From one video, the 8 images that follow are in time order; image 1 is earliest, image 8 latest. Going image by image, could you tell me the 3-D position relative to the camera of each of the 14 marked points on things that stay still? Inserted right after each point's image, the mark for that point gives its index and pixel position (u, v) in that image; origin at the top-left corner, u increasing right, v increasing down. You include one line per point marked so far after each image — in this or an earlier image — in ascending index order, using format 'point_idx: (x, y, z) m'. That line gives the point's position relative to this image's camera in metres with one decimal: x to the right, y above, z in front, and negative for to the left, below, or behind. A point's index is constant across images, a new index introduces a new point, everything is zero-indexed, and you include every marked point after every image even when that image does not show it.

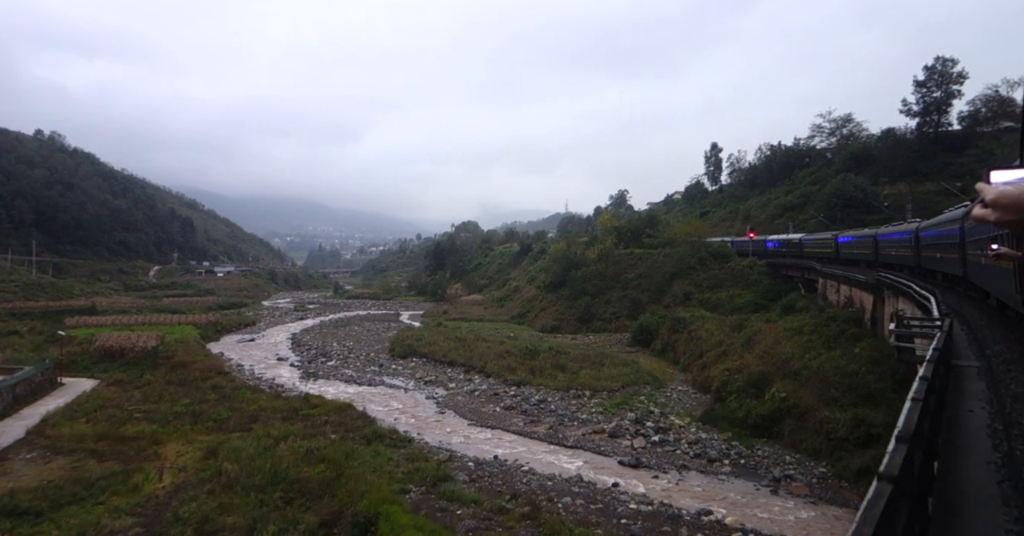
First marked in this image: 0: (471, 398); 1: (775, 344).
0: (-1.3, -4.3, +17.9) m
1: (+9.2, -2.7, +19.3) m
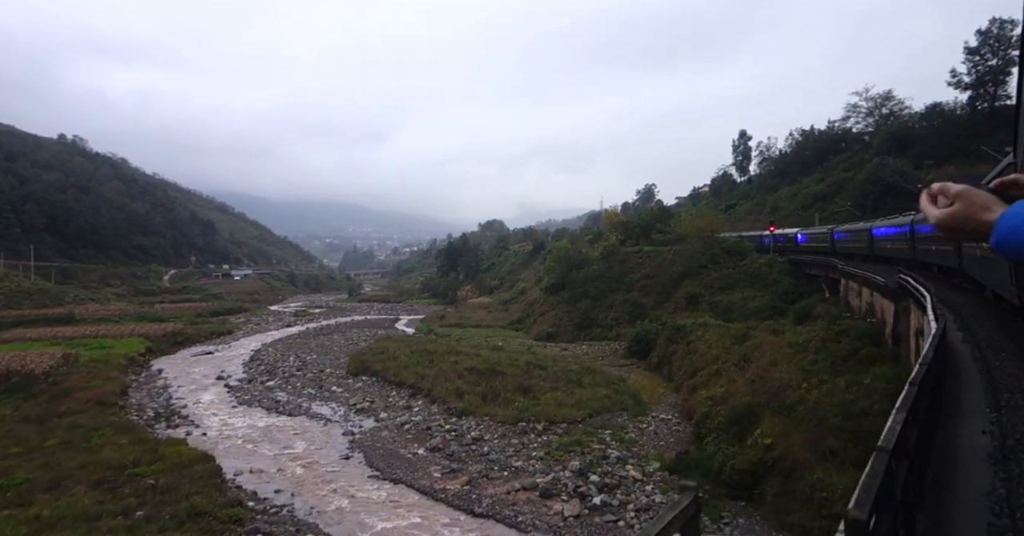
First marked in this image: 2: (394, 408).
0: (-3.1, -4.6, +14.9) m
1: (+7.4, -2.8, +15.7) m
2: (-3.8, -4.5, +17.3) m
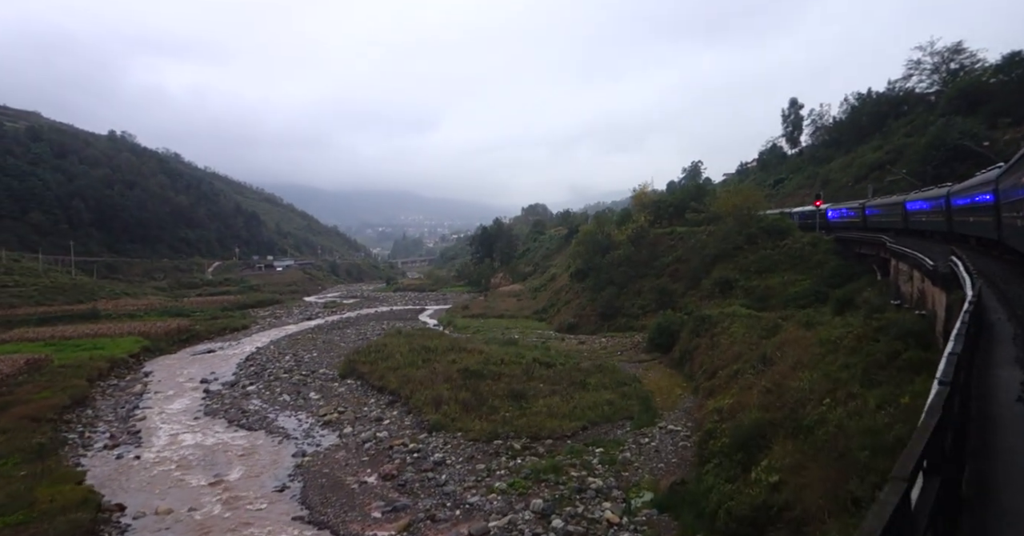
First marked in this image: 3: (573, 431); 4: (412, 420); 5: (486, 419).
0: (-3.8, -4.5, +13.1) m
1: (+6.7, -2.5, +12.9) m
2: (-4.3, -4.4, +15.5) m
3: (+1.7, -4.4, +14.8) m
4: (-2.8, -4.3, +15.2) m
5: (-0.7, -4.2, +15.2) m
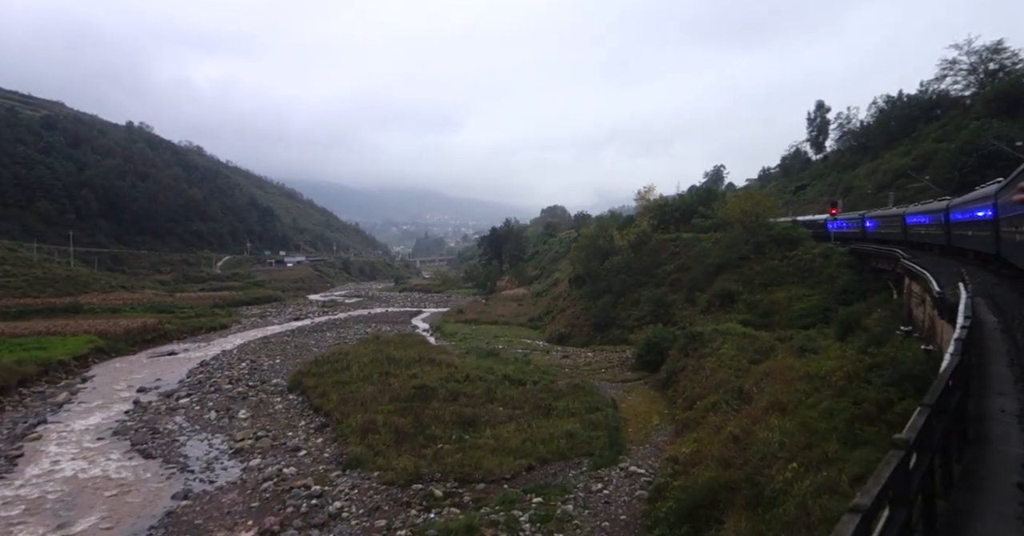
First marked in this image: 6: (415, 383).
0: (-5.5, -4.7, +11.1) m
1: (+5.0, -2.9, +10.6) m
2: (-5.9, -4.6, +13.5) m
3: (0.0, -4.7, +12.6) m
4: (-4.4, -4.5, +13.2) m
5: (-2.3, -4.5, +13.1) m
6: (-3.5, -4.1, +19.5) m
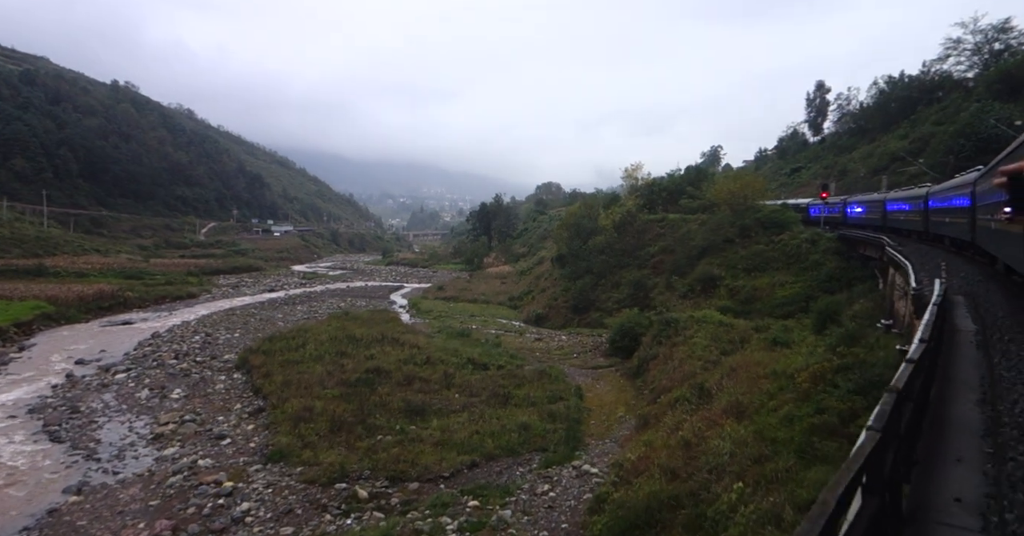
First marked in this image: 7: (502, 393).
0: (-6.8, -4.2, +10.0) m
1: (+3.8, -2.7, +9.5) m
2: (-7.1, -3.9, +12.4) m
3: (-1.3, -4.3, +11.6) m
4: (-5.7, -3.9, +12.1) m
5: (-3.6, -3.9, +12.1) m
6: (-4.8, -3.3, +18.4) m
7: (-0.3, -4.0, +17.1) m
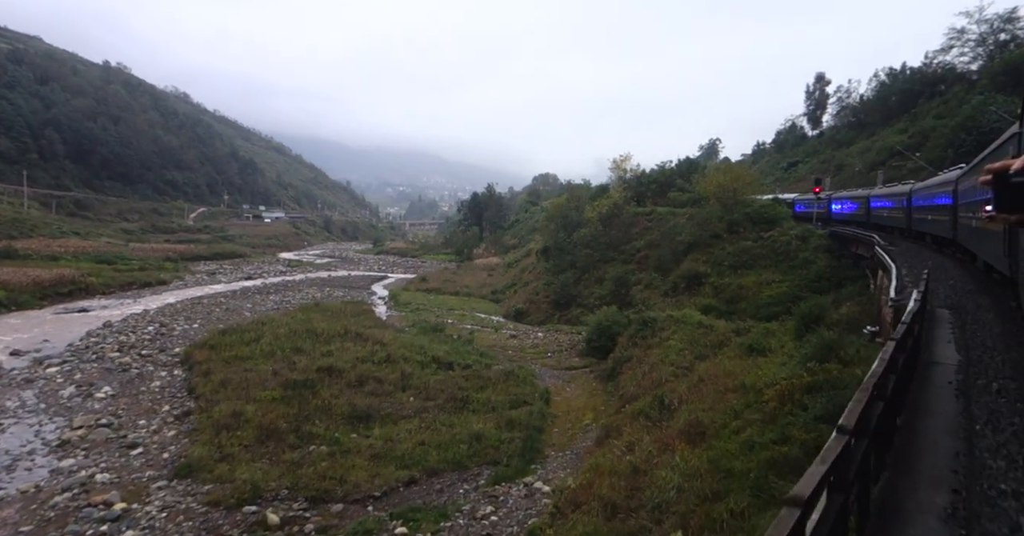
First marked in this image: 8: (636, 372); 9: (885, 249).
0: (-7.9, -4.0, +8.9) m
1: (+2.7, -2.8, +8.3) m
2: (-8.3, -3.7, +11.3) m
3: (-2.4, -4.2, +10.4) m
4: (-6.9, -3.8, +10.9) m
5: (-4.7, -3.8, +10.9) m
6: (-6.0, -3.0, +17.2) m
7: (-1.5, -3.8, +16.0) m
8: (+3.8, -3.1, +16.5) m
9: (+11.3, +0.5, +16.2) m
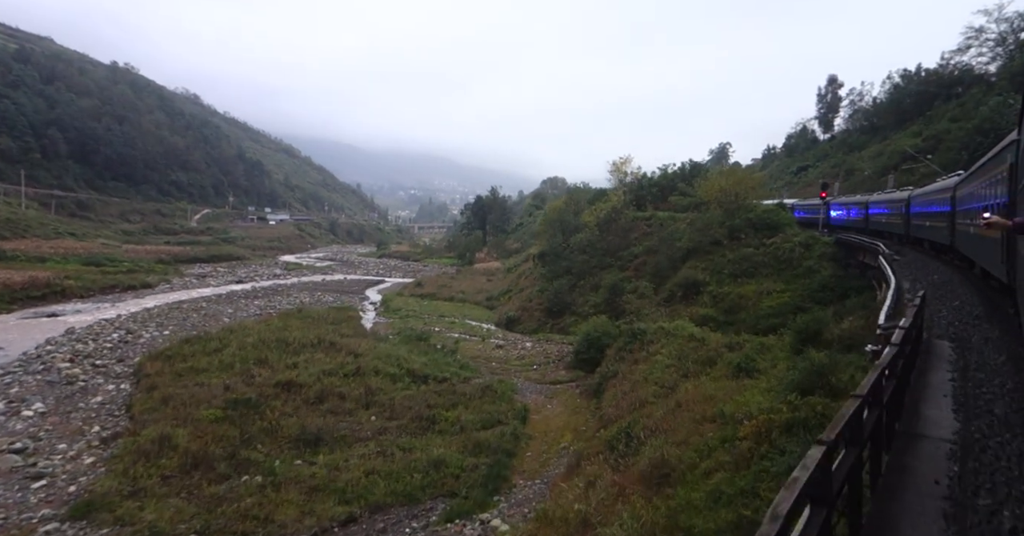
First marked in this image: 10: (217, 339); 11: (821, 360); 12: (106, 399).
0: (-8.8, -4.1, +7.7) m
1: (+1.8, -3.0, +7.0) m
2: (-9.2, -3.9, +10.1) m
3: (-3.3, -4.4, +9.2) m
4: (-7.7, -3.9, +9.8) m
5: (-5.6, -4.0, +9.7) m
6: (-6.8, -3.2, +16.1) m
7: (-2.3, -4.0, +14.7) m
8: (+3.0, -3.4, +15.1) m
9: (+10.5, +0.2, +14.8) m
10: (-10.6, -2.6, +19.5) m
11: (+5.6, -1.8, +9.7) m
12: (-10.6, -3.4, +14.2) m
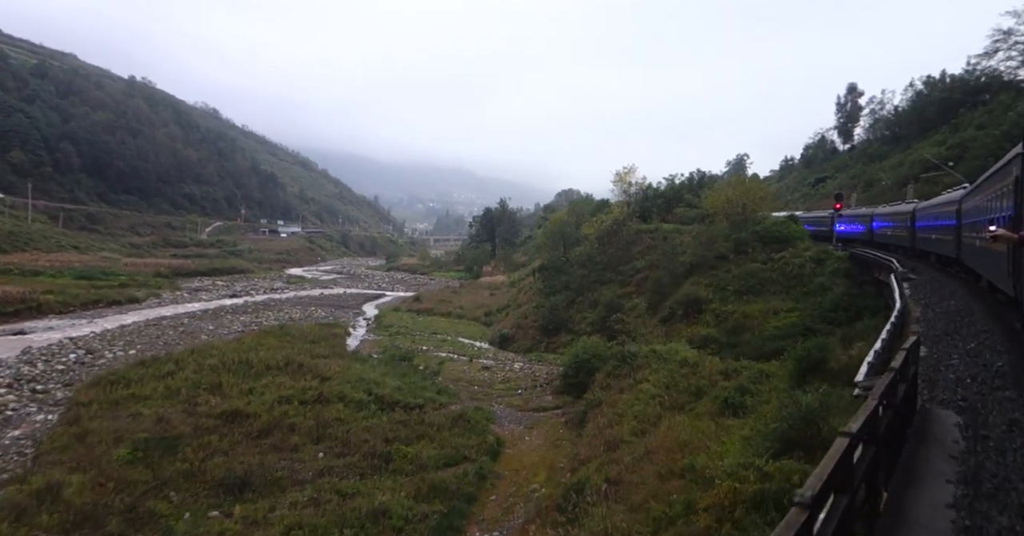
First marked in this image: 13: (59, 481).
0: (-9.9, -4.4, +6.3) m
1: (+0.7, -3.3, +5.3) m
2: (-10.1, -4.2, +8.8) m
3: (-4.3, -4.7, +7.6) m
4: (-8.7, -4.2, +8.4) m
5: (-6.6, -4.3, +8.2) m
6: (-7.5, -3.7, +14.6) m
7: (-3.1, -4.5, +13.2) m
8: (+2.2, -3.9, +13.4) m
9: (+9.7, -0.2, +12.9) m
10: (-11.3, -3.2, +18.2) m
11: (+4.7, -2.1, +7.9) m
12: (-11.4, -3.8, +12.8) m
13: (-8.0, -3.9, +10.0) m
